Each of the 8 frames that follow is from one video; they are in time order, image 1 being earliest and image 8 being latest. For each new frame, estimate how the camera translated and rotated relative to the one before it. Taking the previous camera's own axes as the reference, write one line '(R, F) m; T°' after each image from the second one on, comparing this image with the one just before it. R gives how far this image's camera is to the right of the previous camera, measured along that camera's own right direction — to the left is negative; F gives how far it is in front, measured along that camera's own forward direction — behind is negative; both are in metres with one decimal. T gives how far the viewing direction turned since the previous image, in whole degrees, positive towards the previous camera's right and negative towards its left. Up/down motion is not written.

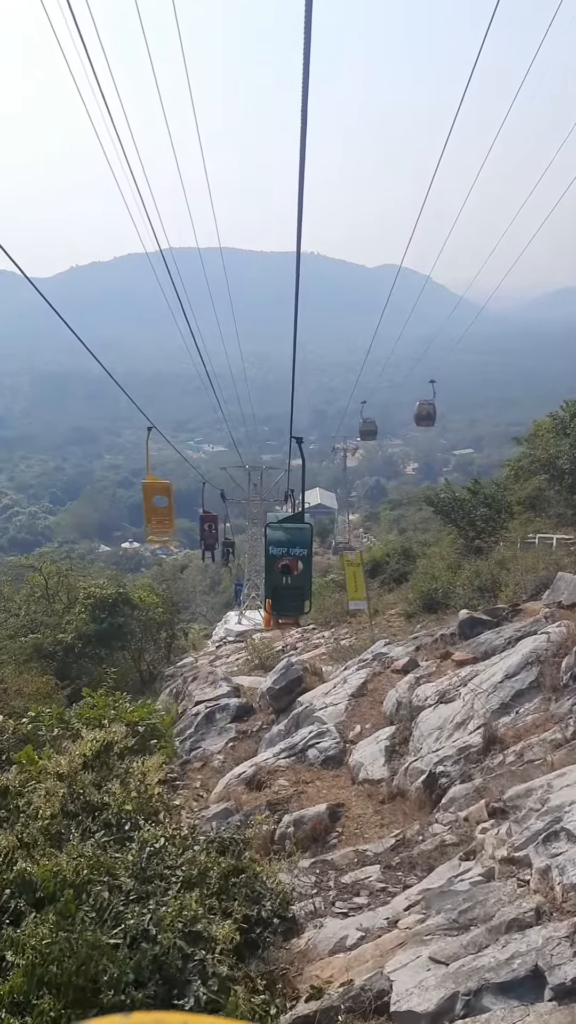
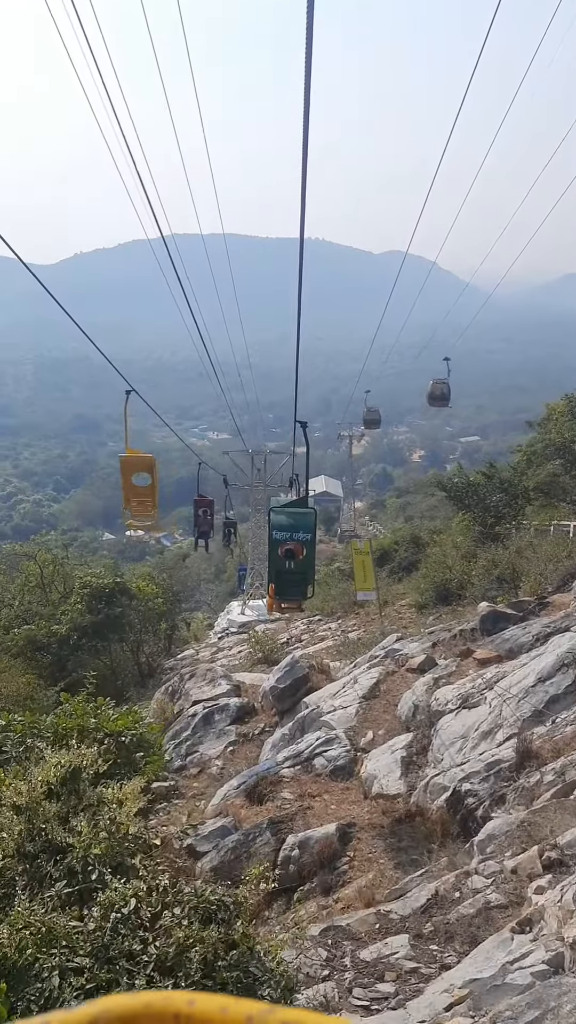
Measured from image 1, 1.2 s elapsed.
(0.0, +0.7) m; 0°
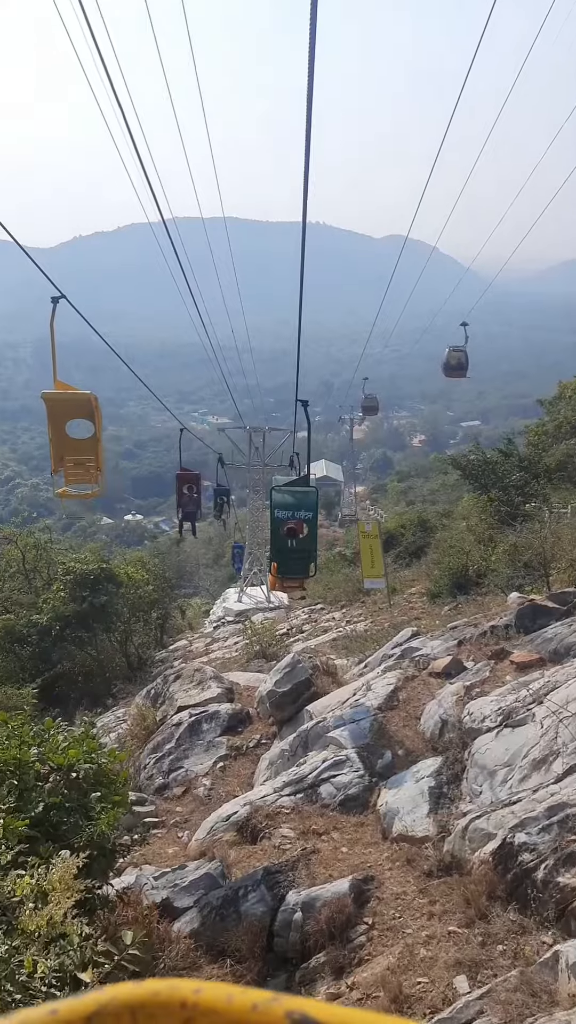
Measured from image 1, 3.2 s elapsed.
(0.0, +1.2) m; 0°
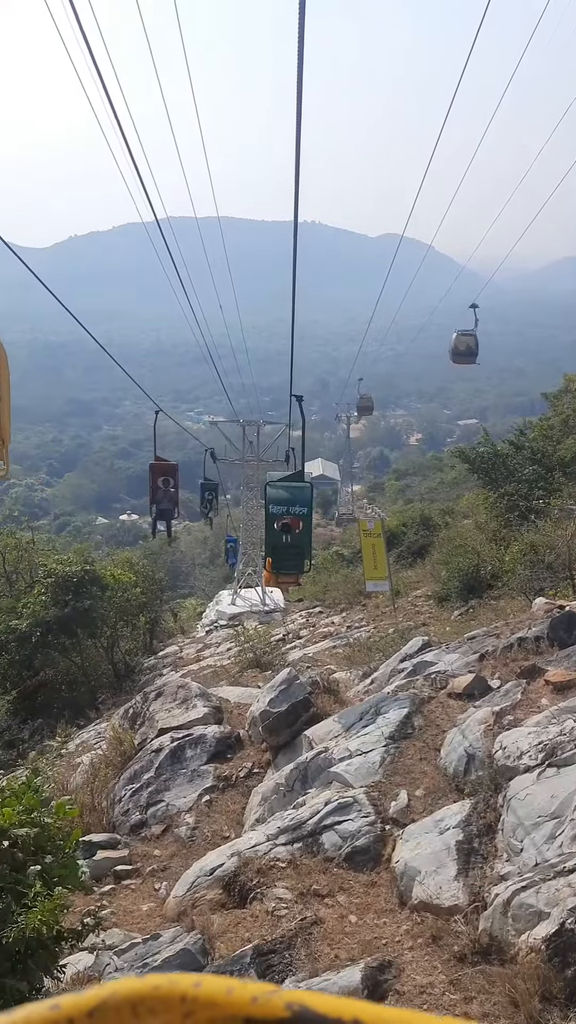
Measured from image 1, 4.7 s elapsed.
(0.0, +0.9) m; 0°
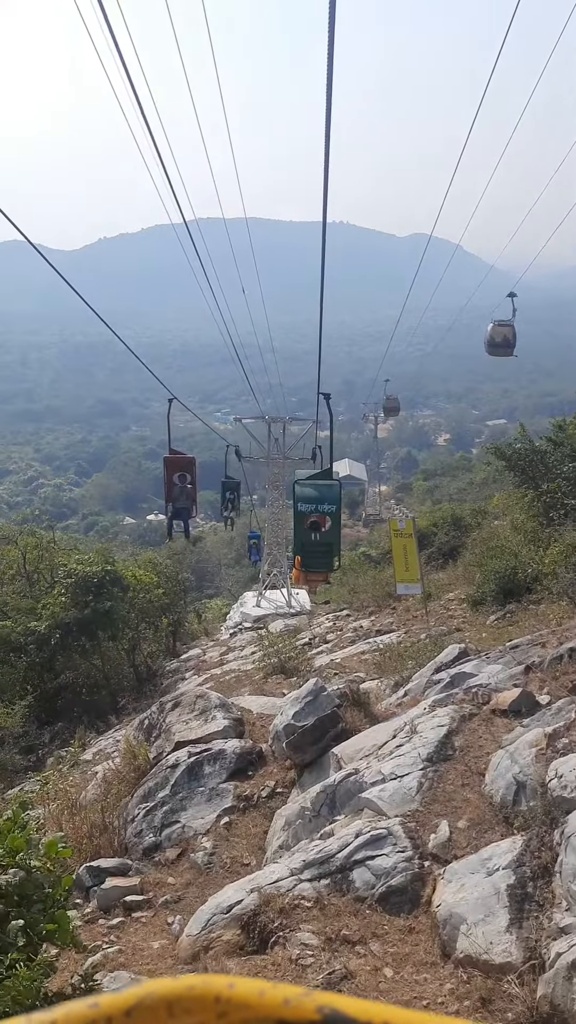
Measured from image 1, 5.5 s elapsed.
(0.0, +0.5) m; -2°
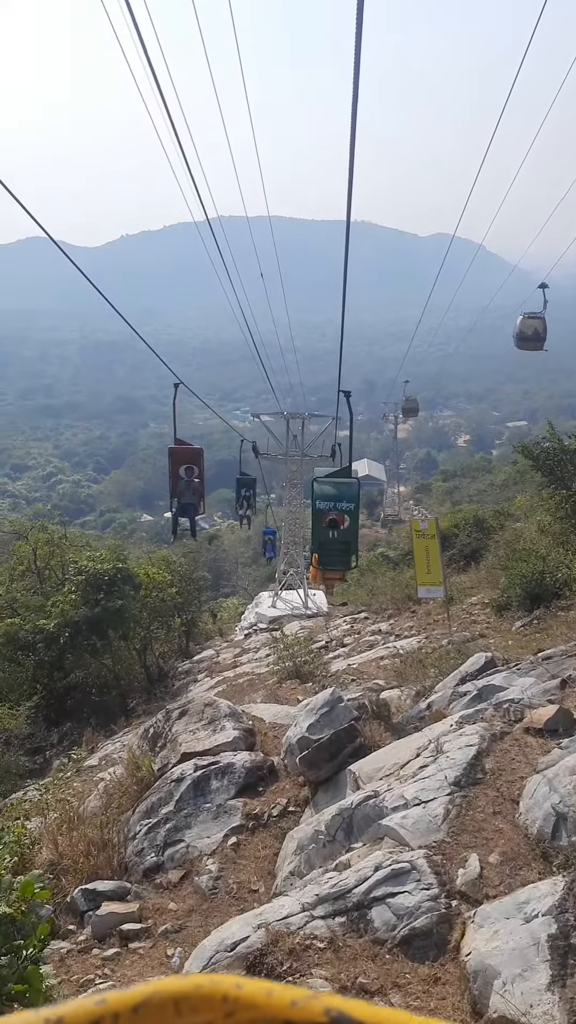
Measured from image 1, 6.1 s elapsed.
(0.0, +0.4) m; -1°
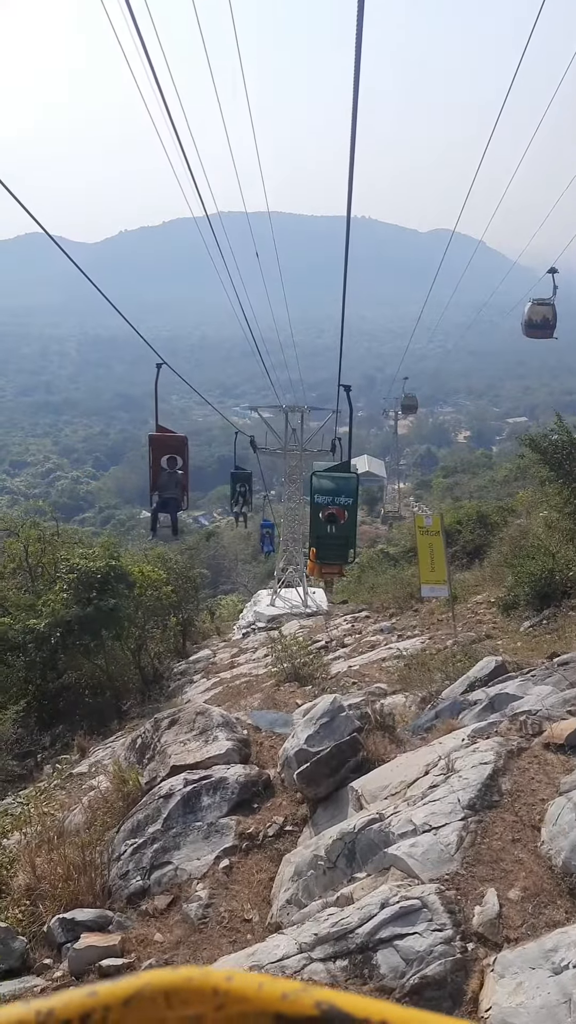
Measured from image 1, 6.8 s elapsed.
(0.0, +0.4) m; 0°
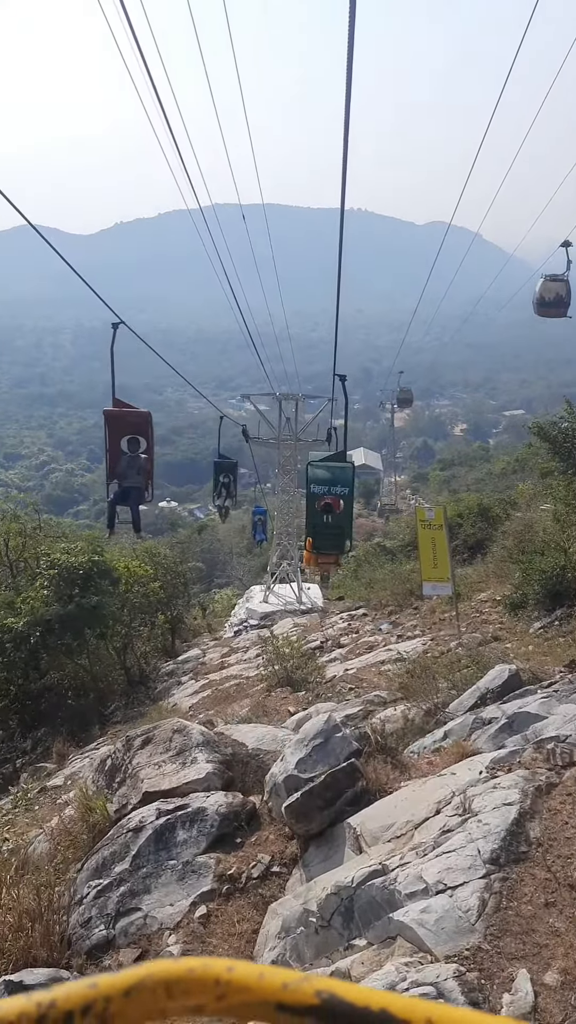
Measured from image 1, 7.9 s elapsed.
(0.0, +0.7) m; 0°
